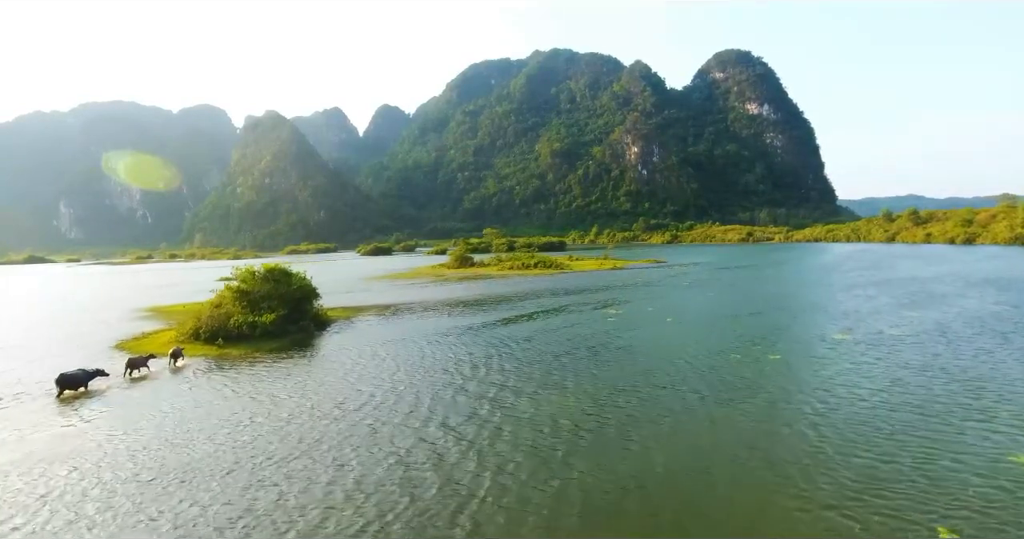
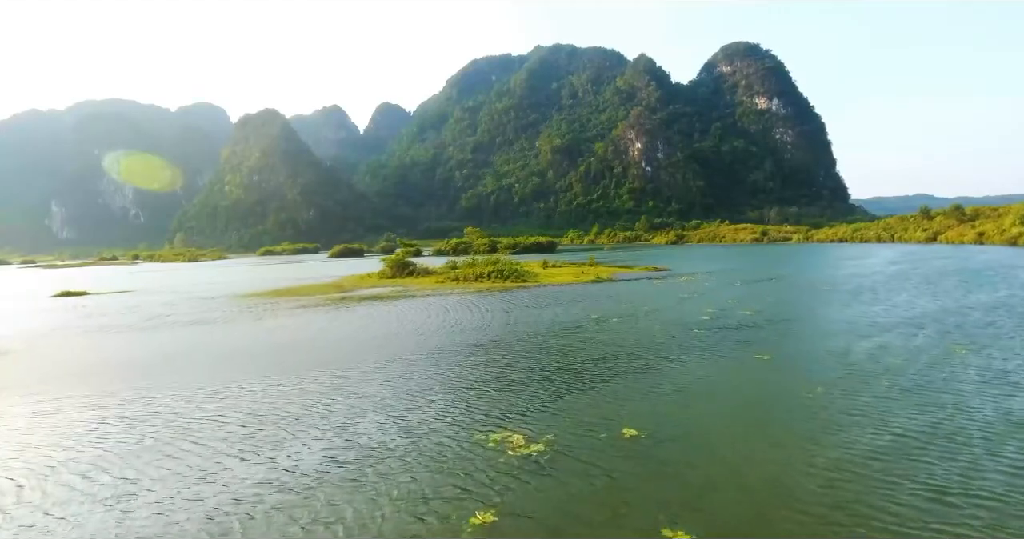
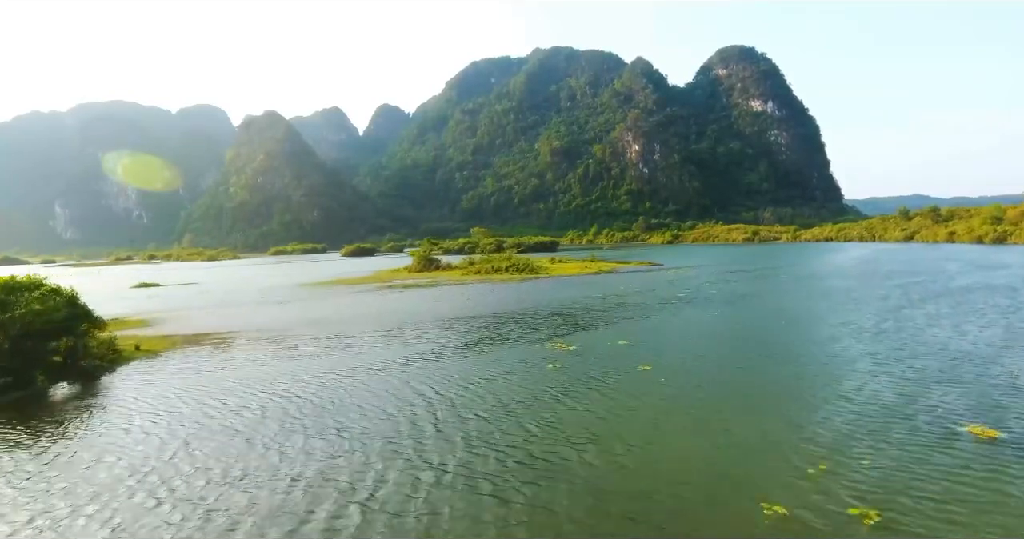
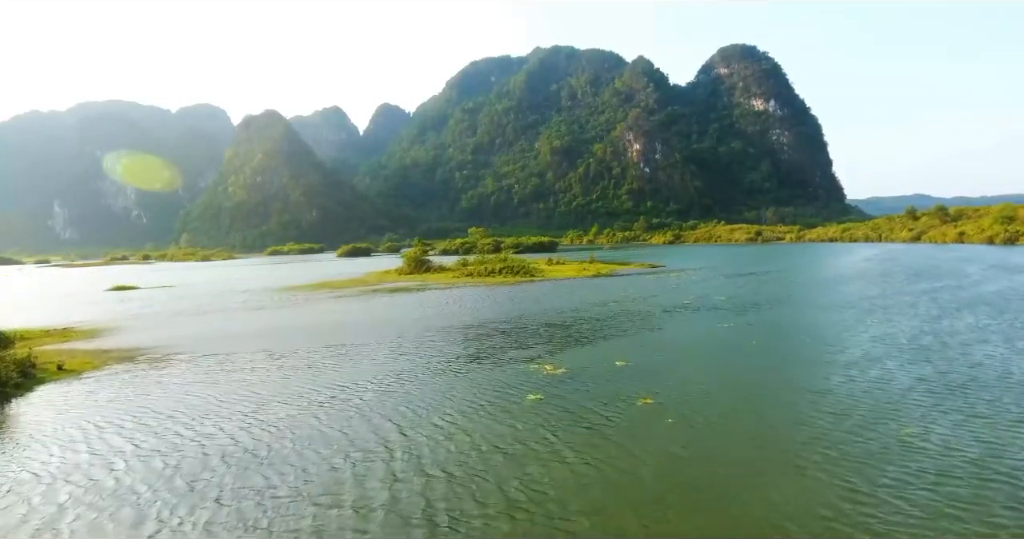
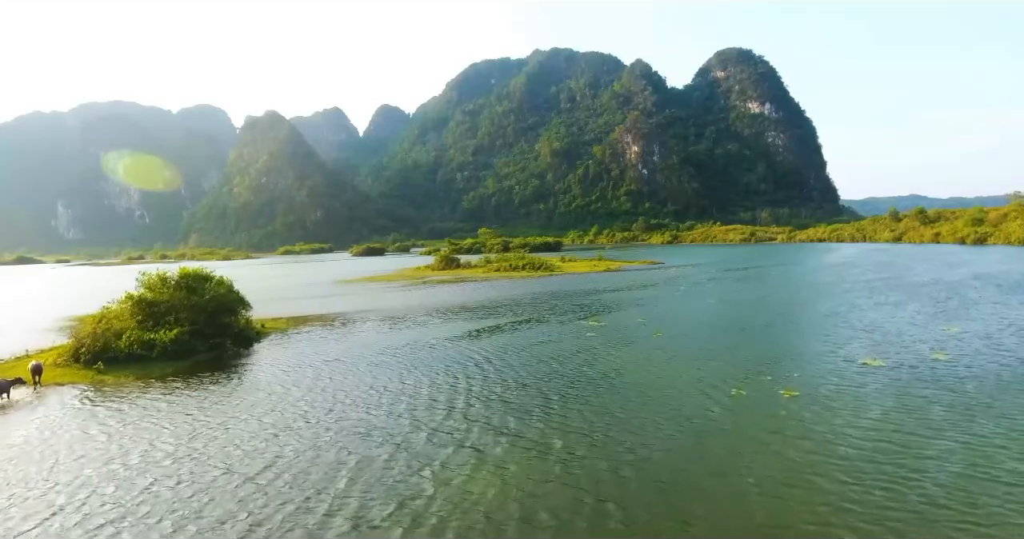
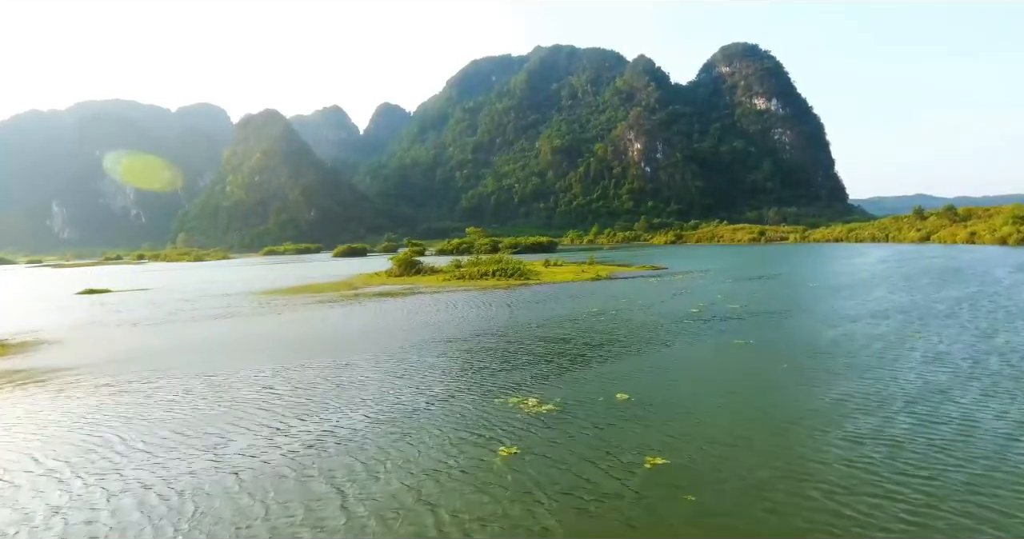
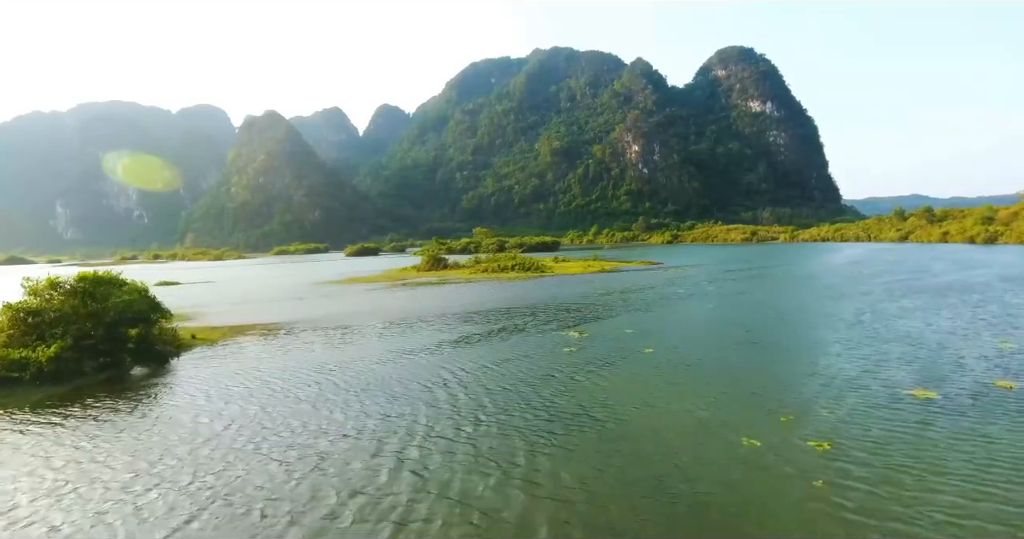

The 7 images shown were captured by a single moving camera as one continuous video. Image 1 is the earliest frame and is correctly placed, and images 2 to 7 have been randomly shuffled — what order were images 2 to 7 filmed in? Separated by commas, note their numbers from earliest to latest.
5, 7, 3, 4, 6, 2
